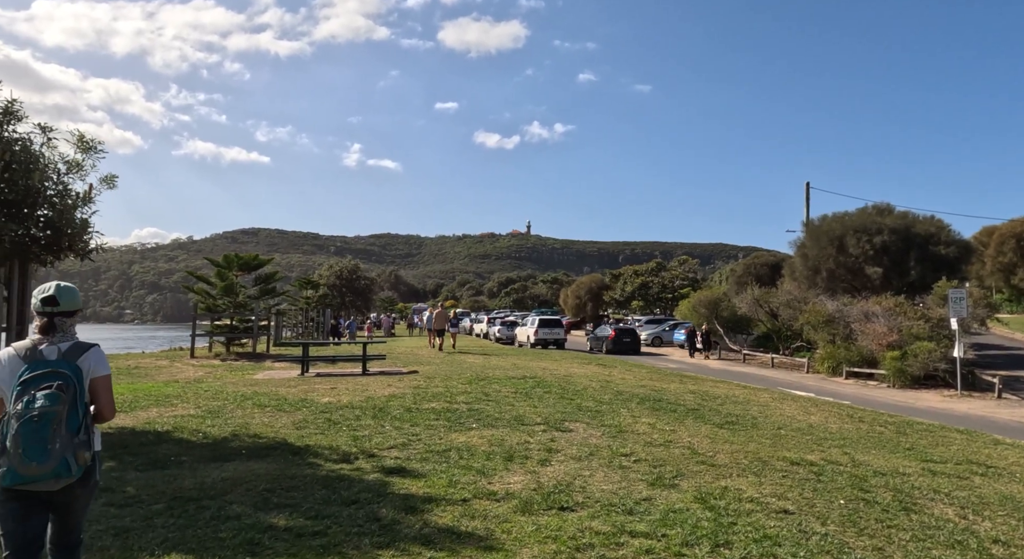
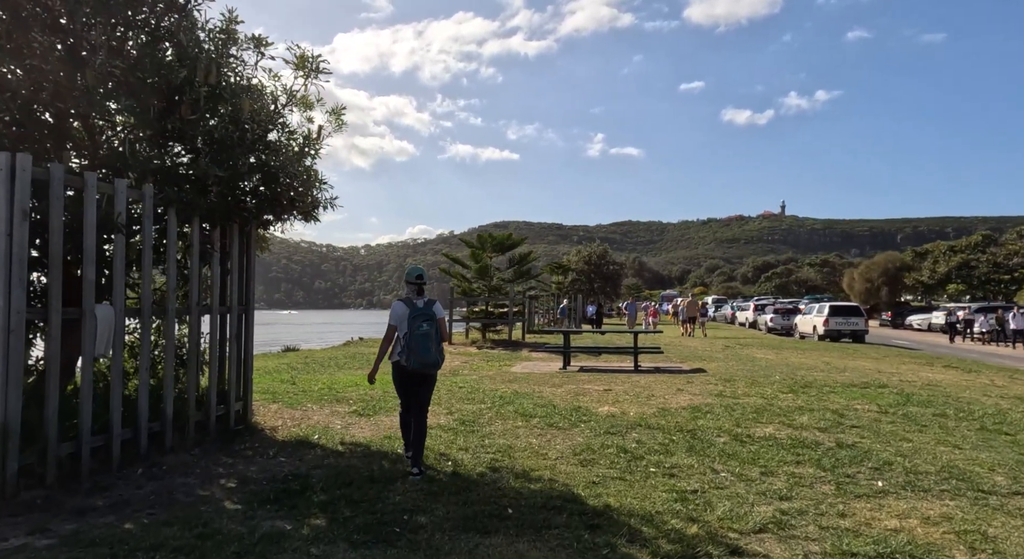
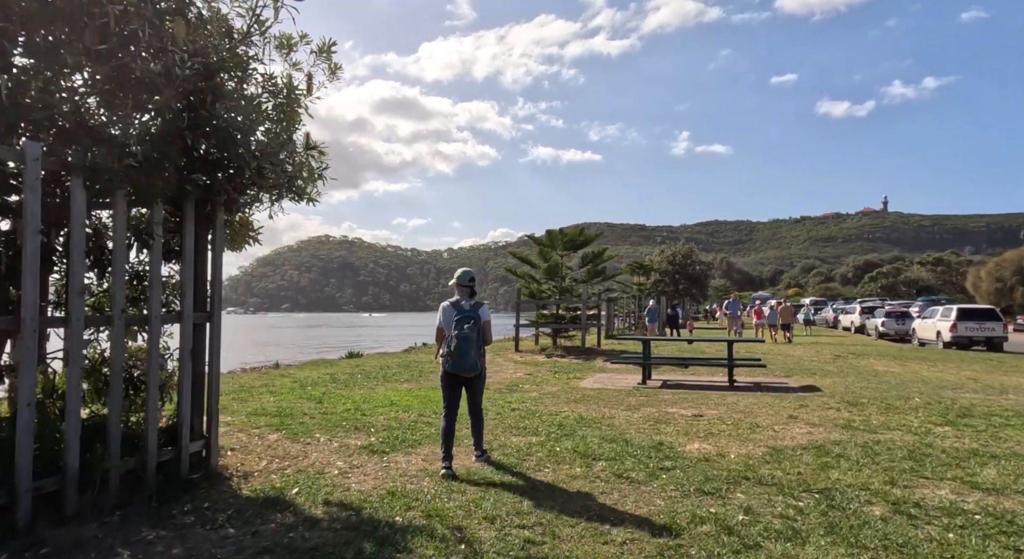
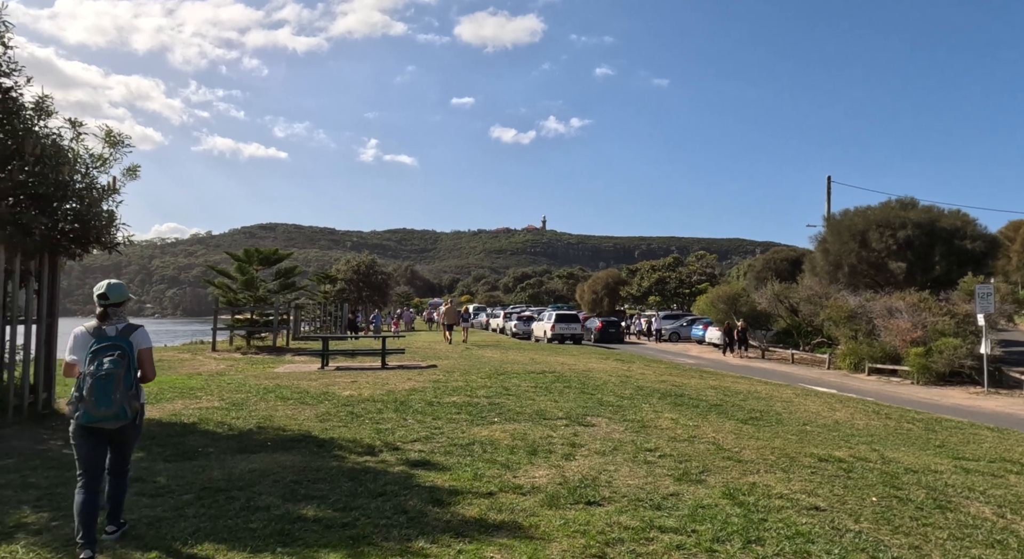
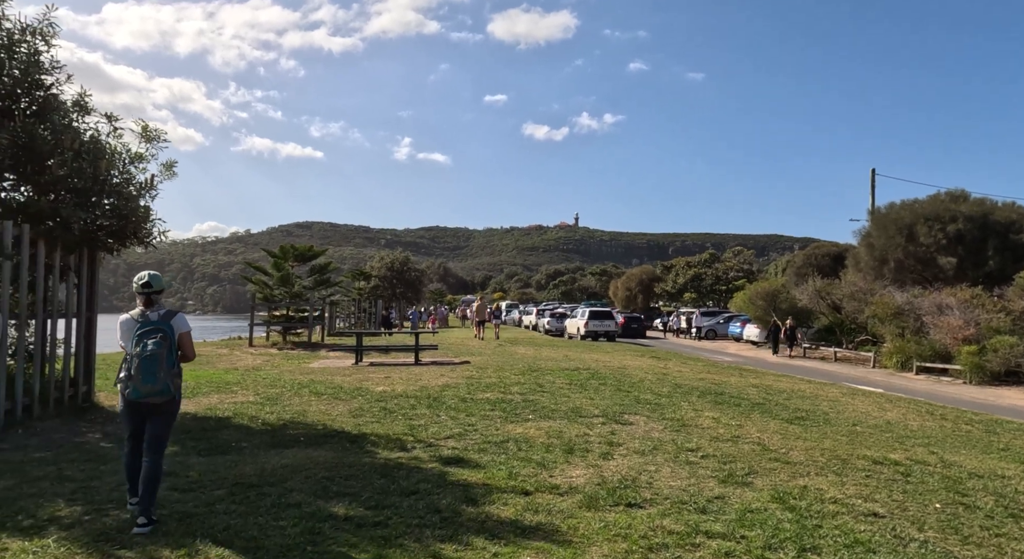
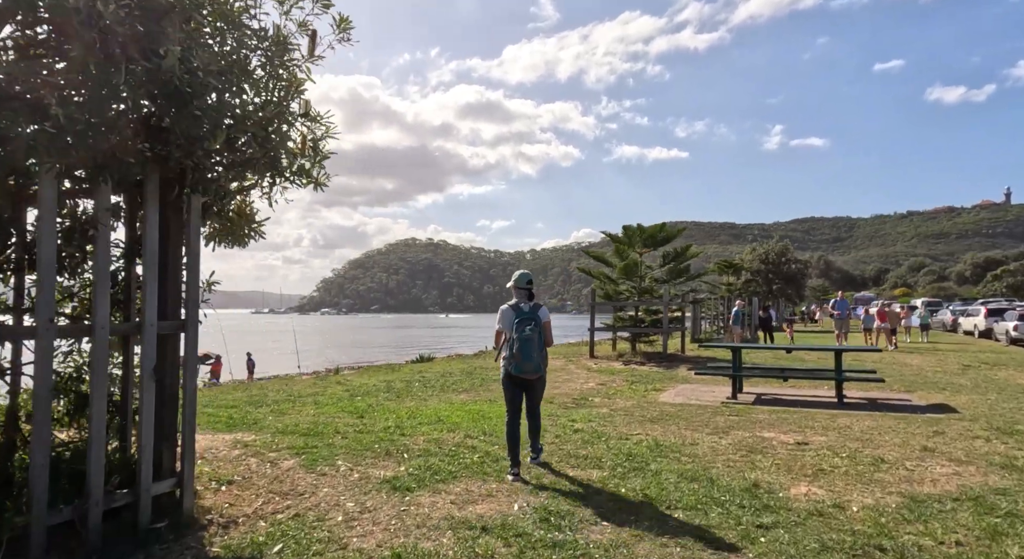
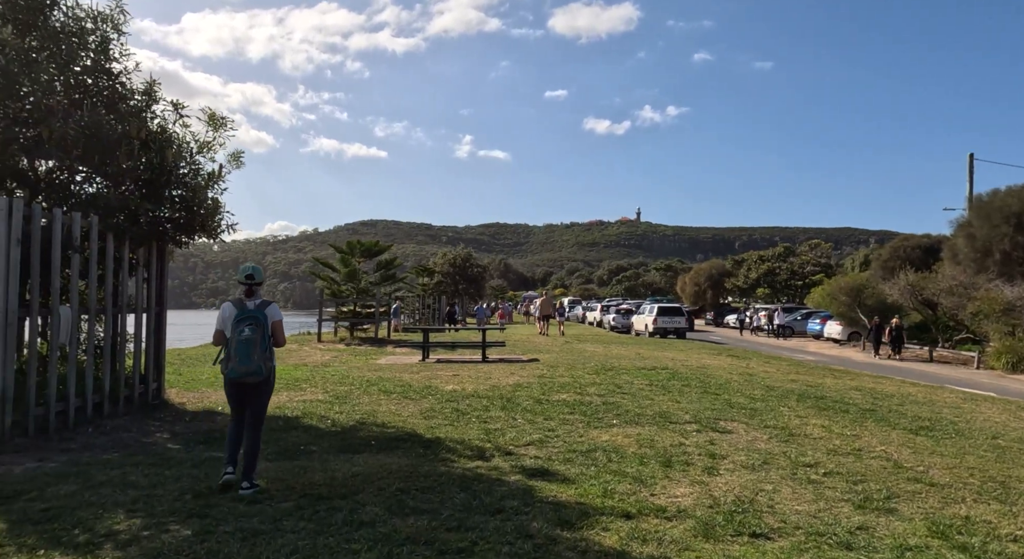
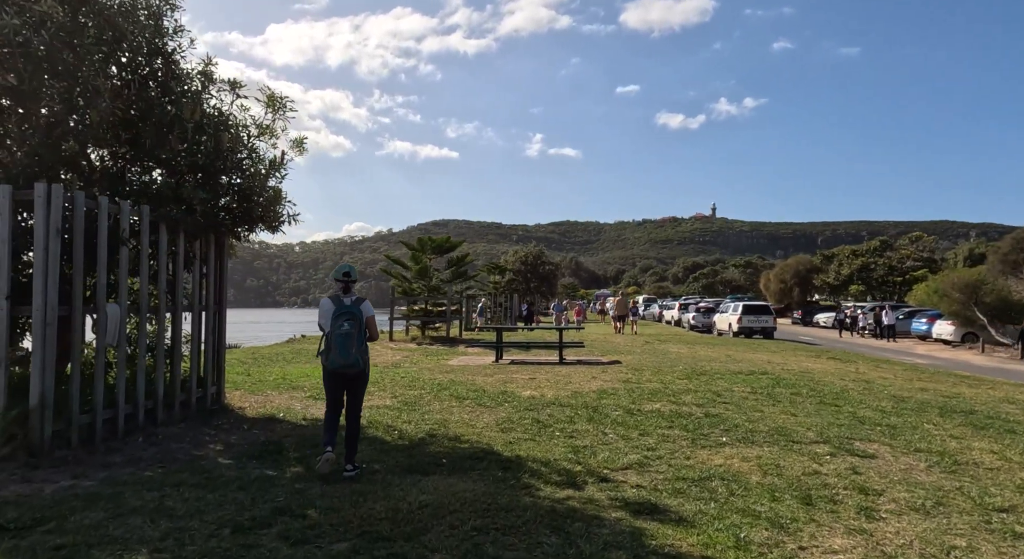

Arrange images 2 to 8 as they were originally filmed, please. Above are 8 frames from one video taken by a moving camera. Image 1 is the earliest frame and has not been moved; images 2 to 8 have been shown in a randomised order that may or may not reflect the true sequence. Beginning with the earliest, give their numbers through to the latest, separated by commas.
4, 5, 7, 8, 2, 3, 6
